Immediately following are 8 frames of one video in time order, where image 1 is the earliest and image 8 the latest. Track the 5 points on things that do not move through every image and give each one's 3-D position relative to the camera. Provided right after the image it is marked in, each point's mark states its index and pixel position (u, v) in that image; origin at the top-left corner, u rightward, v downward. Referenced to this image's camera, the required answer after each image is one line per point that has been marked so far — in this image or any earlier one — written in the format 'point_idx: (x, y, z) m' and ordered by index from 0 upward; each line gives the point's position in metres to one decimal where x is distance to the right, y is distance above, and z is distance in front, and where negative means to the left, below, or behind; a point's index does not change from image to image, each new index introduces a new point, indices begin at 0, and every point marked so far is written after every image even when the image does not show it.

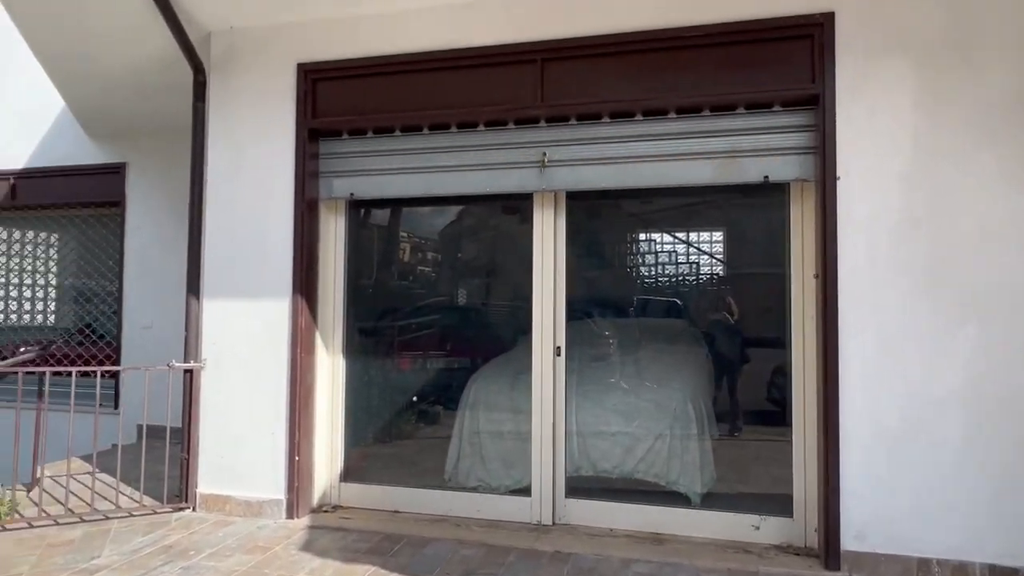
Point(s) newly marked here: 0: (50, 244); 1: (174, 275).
0: (-4.2, +0.4, +6.3) m
1: (-2.8, +0.1, +5.6) m
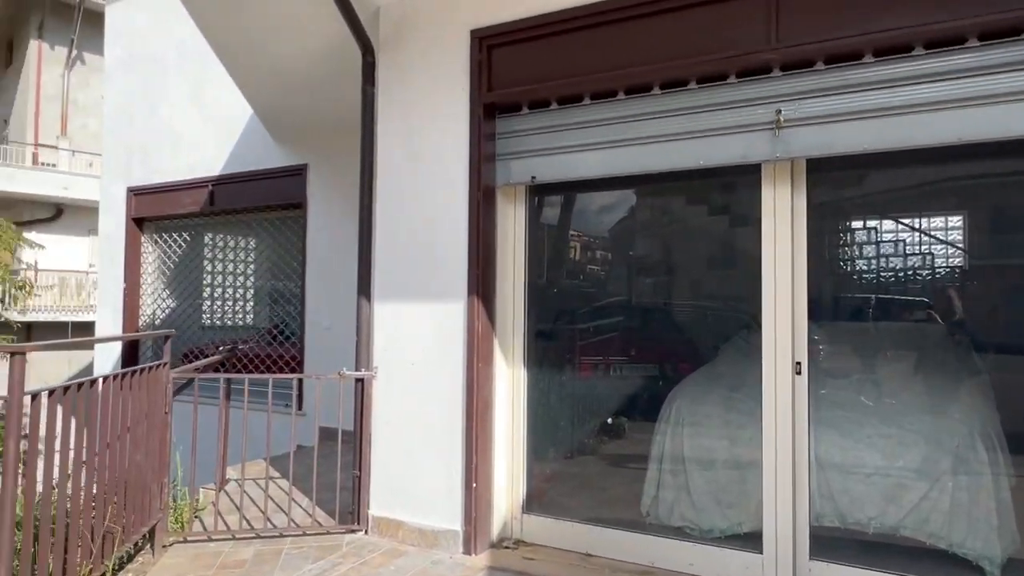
0: (-2.5, +0.4, +6.5) m
1: (-1.3, +0.1, +5.5) m
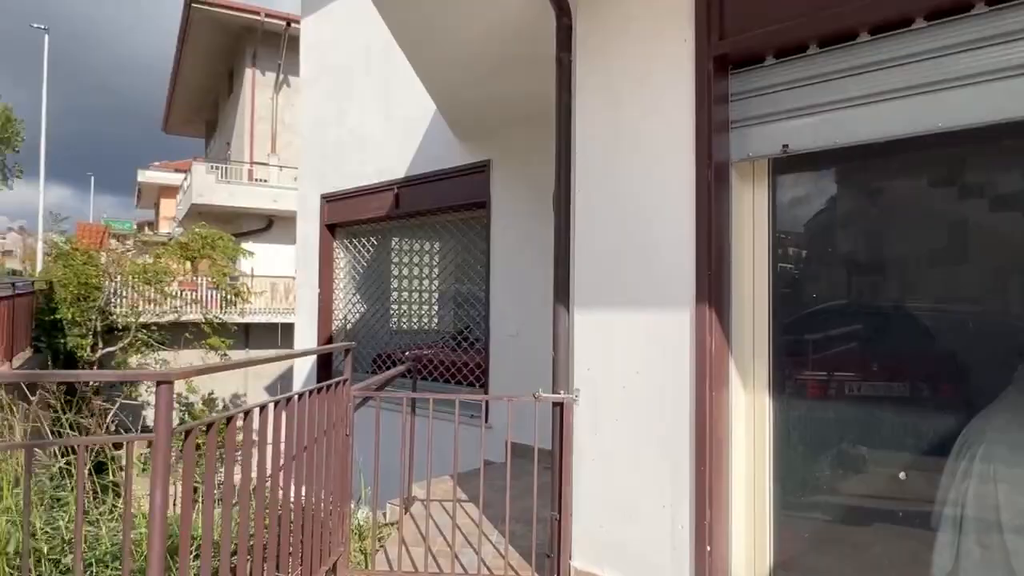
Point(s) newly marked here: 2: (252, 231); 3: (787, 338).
0: (-0.8, +0.3, +6.3) m
1: (+0.2, +0.1, +5.1) m
2: (-6.6, +1.5, +17.4) m
3: (+1.0, -0.2, +2.4) m
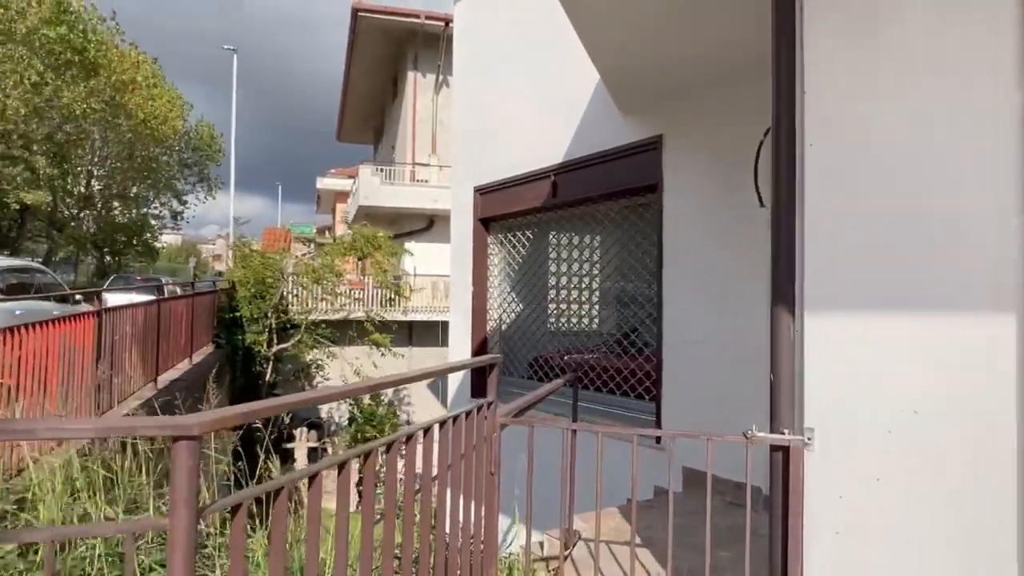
0: (+0.6, +0.4, +5.6) m
1: (+1.3, +0.1, +4.2) m
2: (-2.6, +1.5, +17.8) m
3: (+1.5, -0.2, +1.5) m
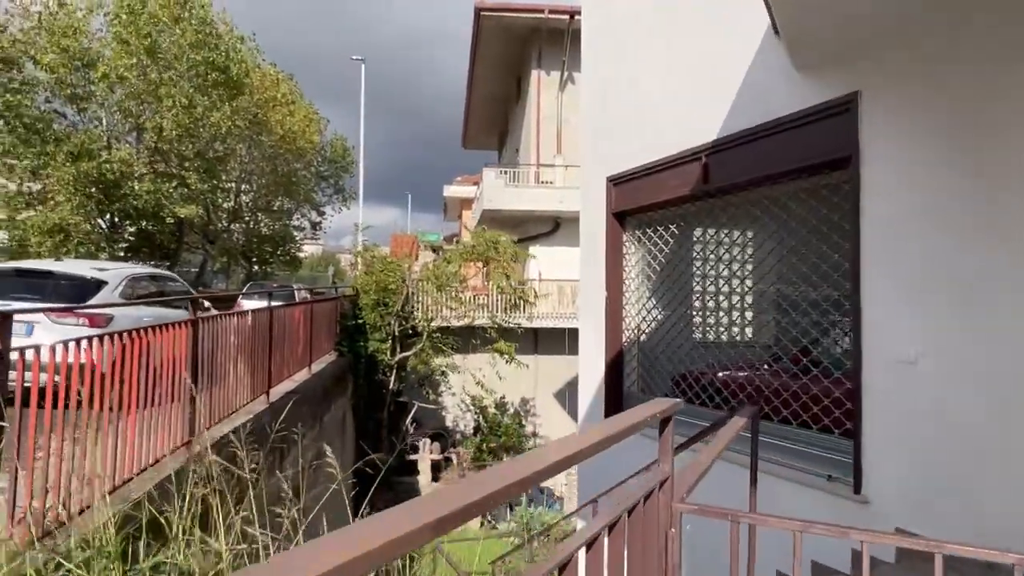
0: (+1.6, +0.3, +4.6) m
1: (+2.0, +0.1, +3.1) m
2: (+0.7, +1.3, +17.2) m
3: (+1.7, -0.1, +0.4) m
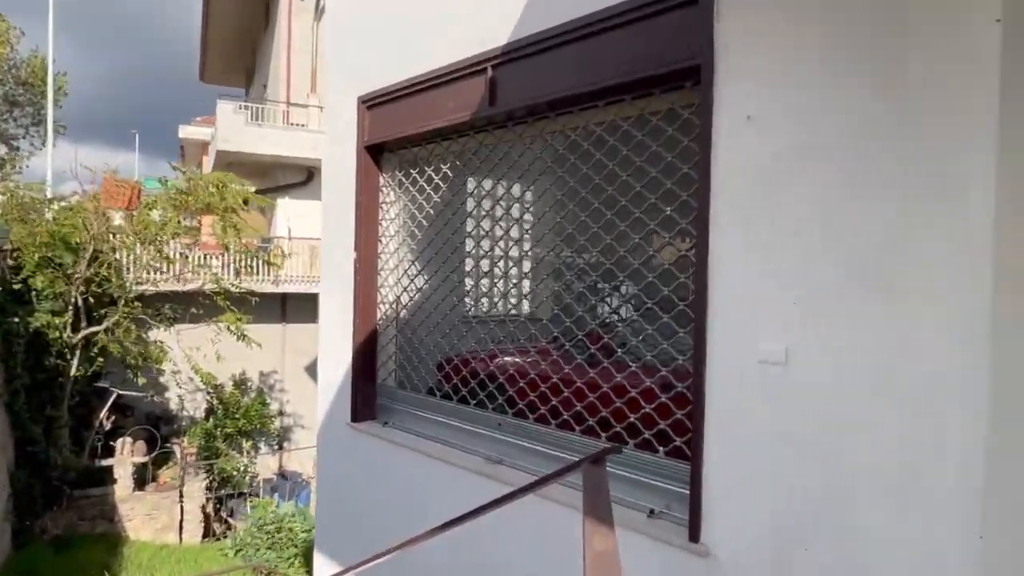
0: (+0.2, +0.5, +3.5) m
1: (+1.1, +0.2, +2.2) m
2: (-4.9, +2.2, +14.9) m
3: (+1.7, -0.2, -0.5) m
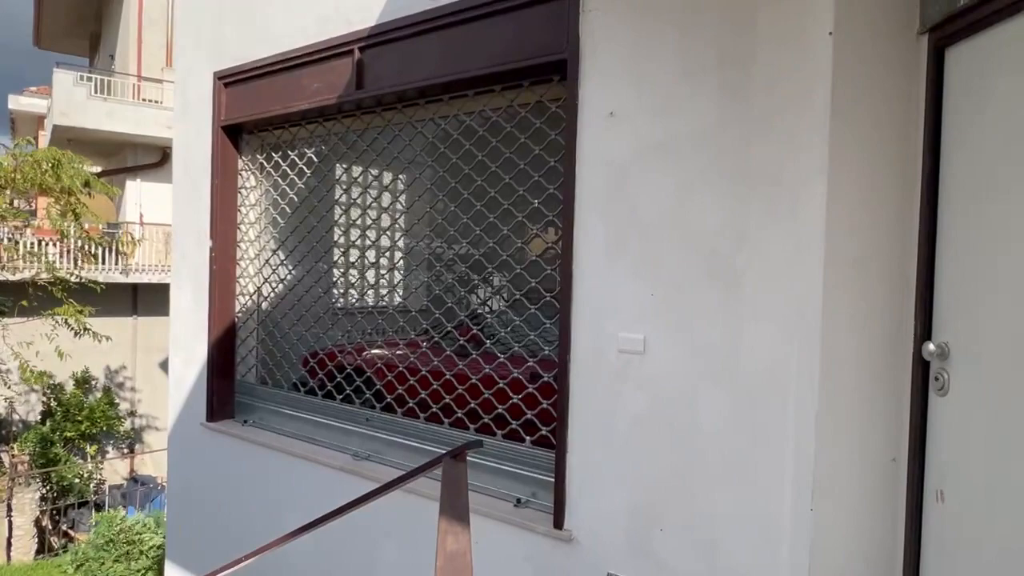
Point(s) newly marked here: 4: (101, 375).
0: (-0.5, +0.6, +3.4) m
1: (+0.6, +0.2, +2.3) m
2: (-7.5, +2.4, +13.7) m
3: (+1.7, -0.2, -0.2) m
4: (-7.0, -1.5, +11.7) m
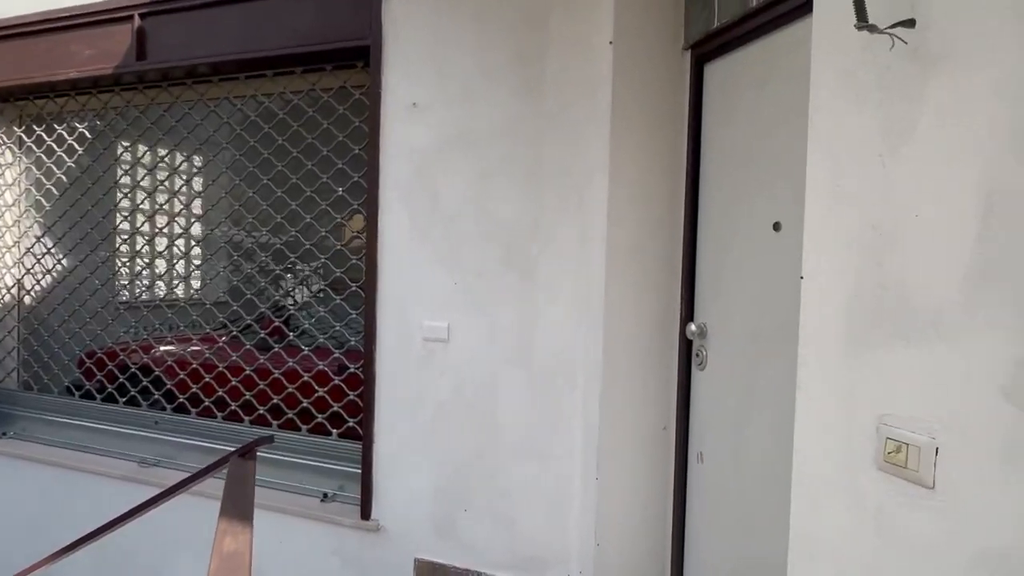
0: (-1.4, +0.6, +3.2) m
1: (0.0, +0.2, +2.4) m
2: (-10.9, +2.6, +11.3) m
3: (+1.6, -0.2, +0.2) m
4: (-9.9, -1.4, +9.5) m
